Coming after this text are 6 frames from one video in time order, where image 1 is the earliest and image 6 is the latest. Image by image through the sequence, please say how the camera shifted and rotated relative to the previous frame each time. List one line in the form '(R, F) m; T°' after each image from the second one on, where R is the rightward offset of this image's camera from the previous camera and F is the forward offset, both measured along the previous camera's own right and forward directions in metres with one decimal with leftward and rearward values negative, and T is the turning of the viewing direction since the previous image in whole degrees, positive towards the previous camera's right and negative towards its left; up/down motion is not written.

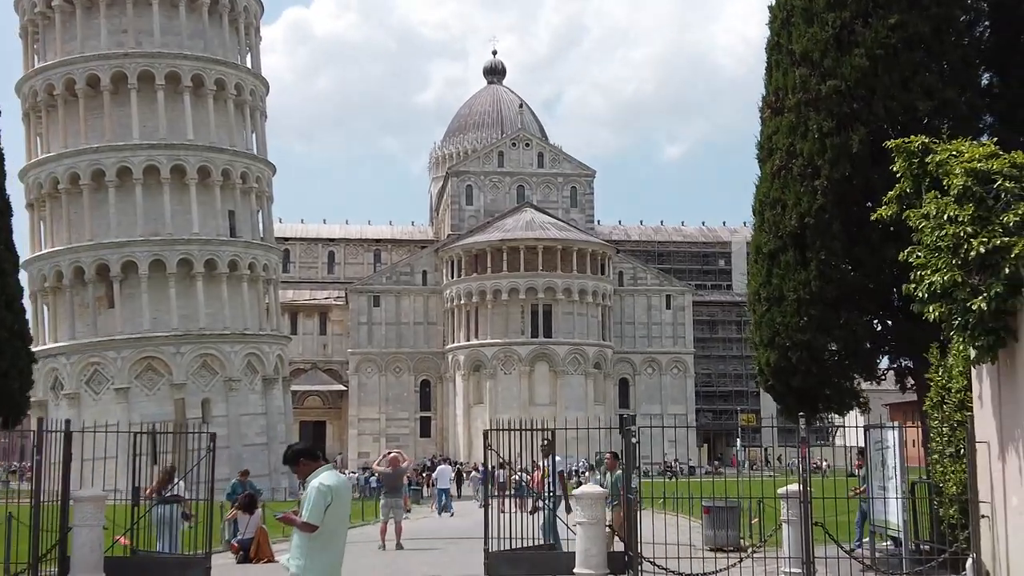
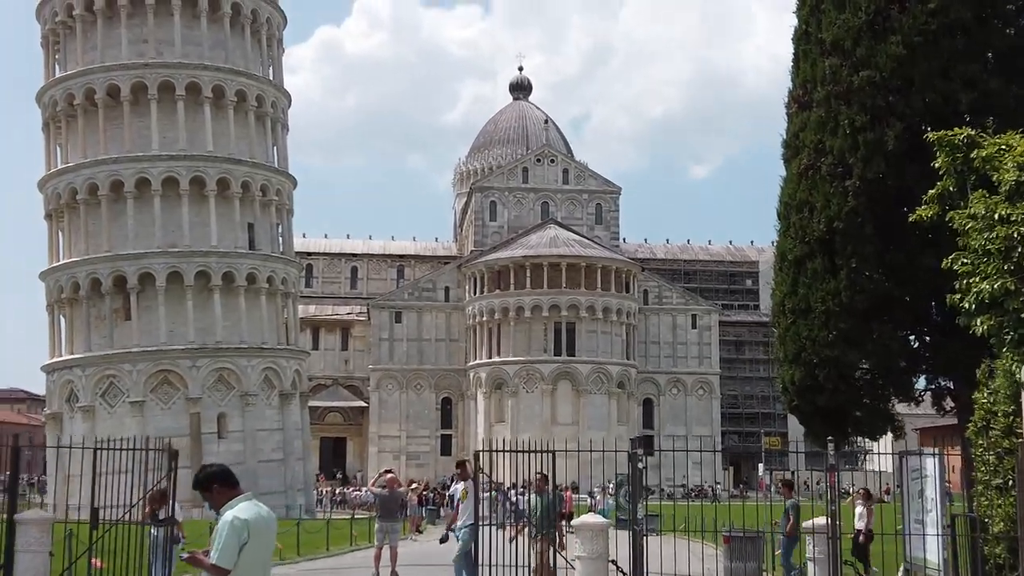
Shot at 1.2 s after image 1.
(+0.2, +0.8) m; -1°
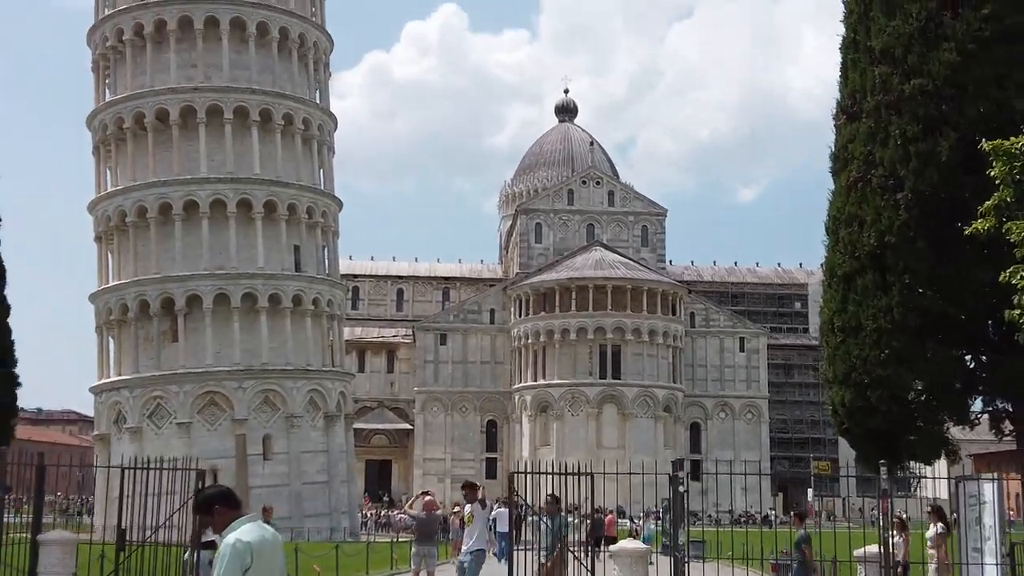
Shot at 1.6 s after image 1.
(+0.1, +0.2) m; -2°
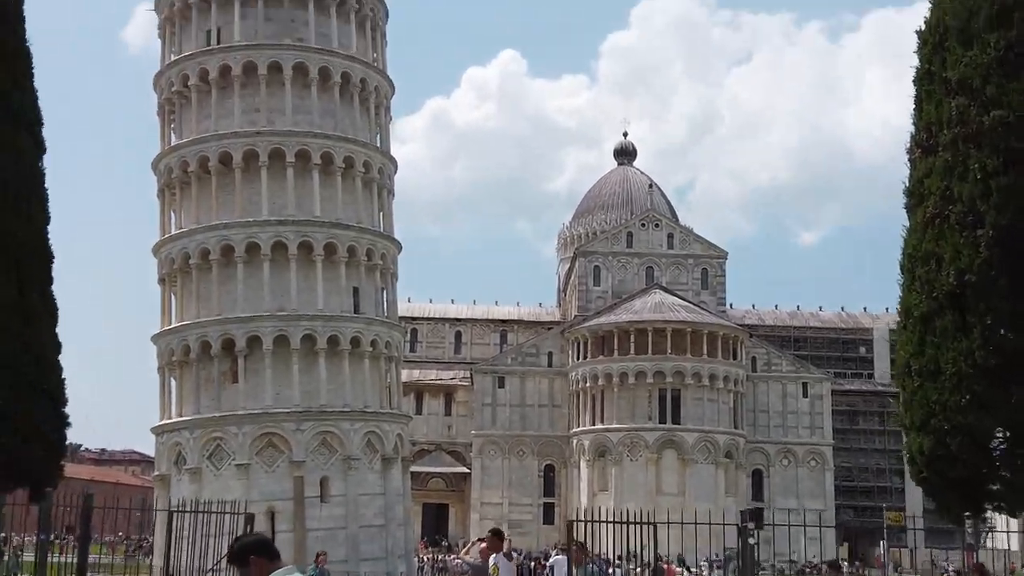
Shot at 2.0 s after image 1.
(0.0, +0.2) m; -3°
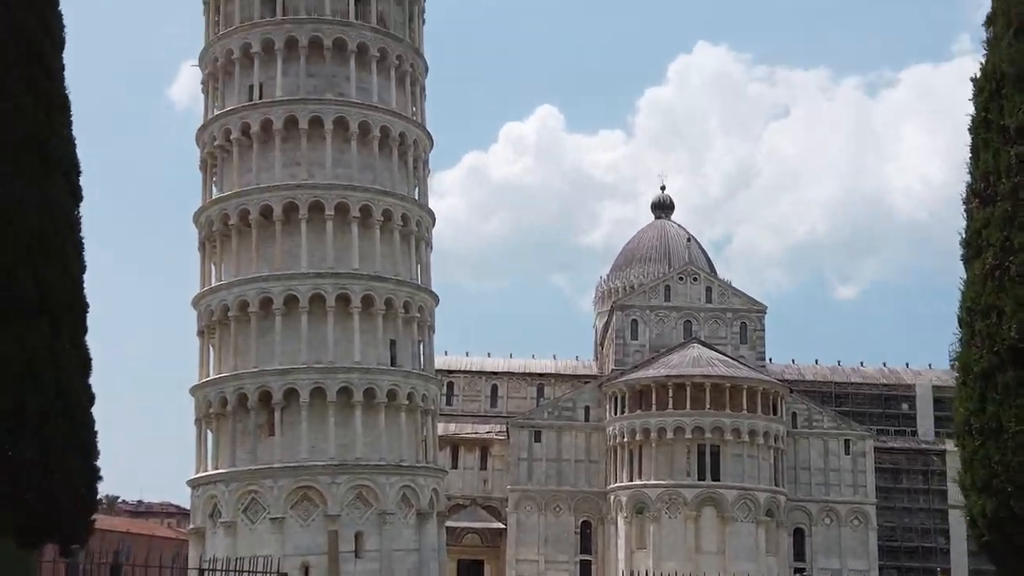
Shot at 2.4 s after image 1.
(0.0, +0.2) m; -2°
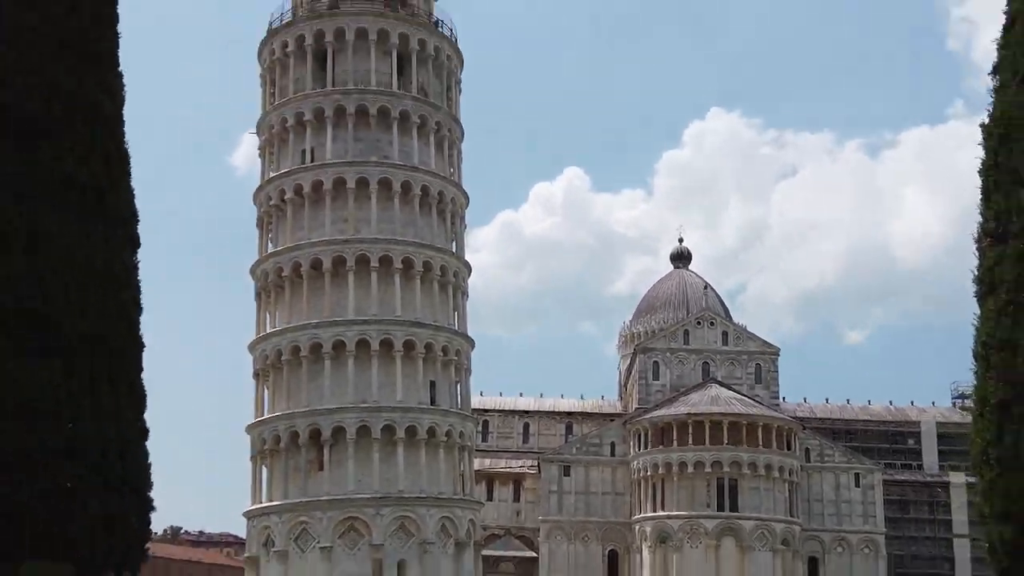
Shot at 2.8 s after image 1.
(-0.6, -3.4) m; -1°
